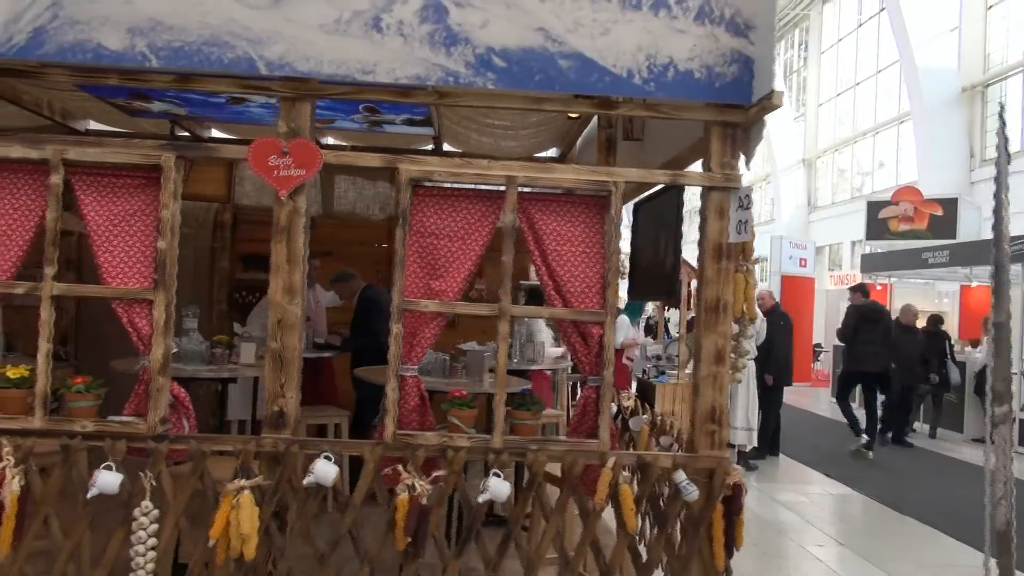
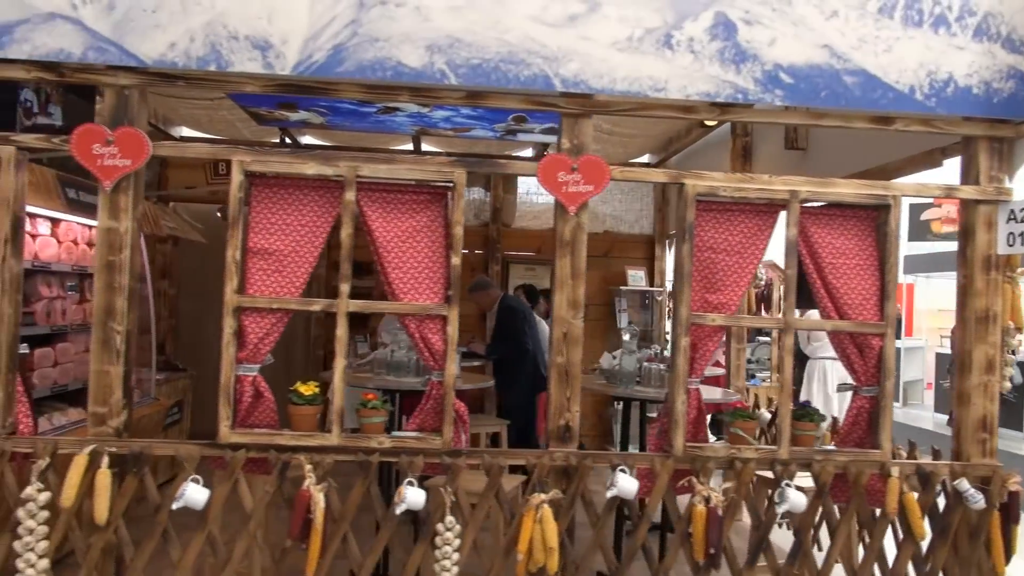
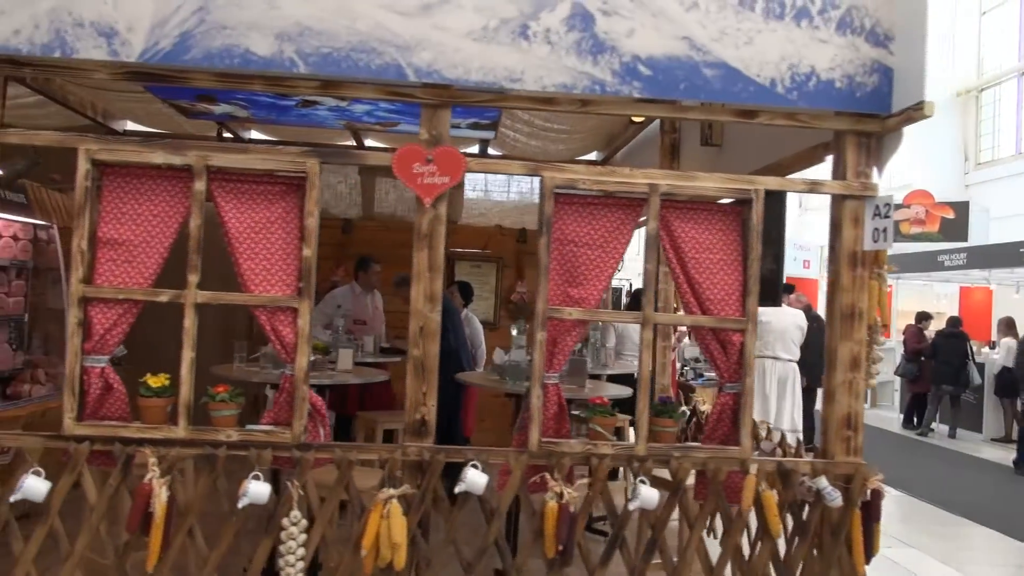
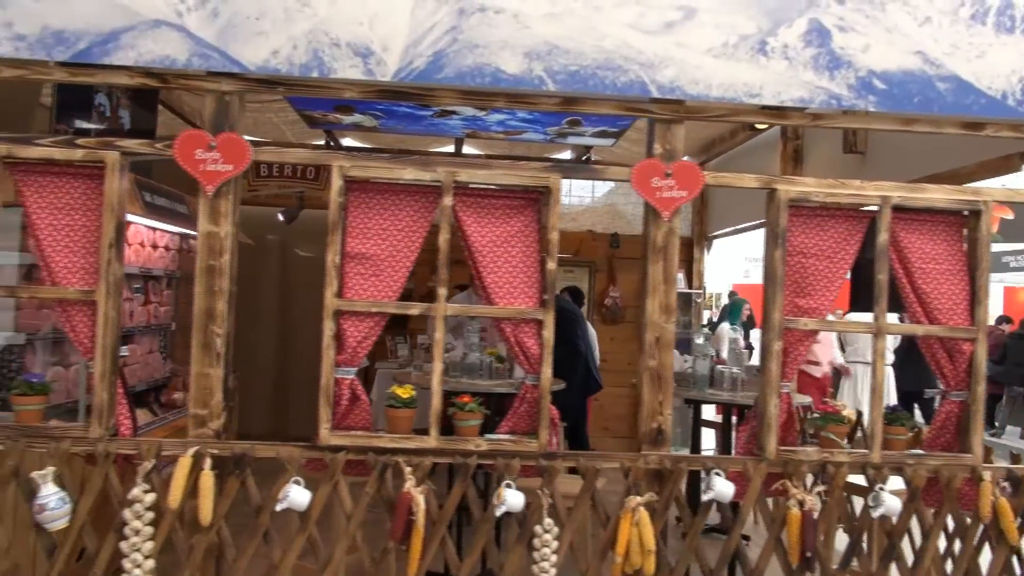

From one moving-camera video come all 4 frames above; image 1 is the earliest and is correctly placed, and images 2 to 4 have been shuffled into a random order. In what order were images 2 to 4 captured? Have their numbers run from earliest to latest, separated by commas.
3, 2, 4
